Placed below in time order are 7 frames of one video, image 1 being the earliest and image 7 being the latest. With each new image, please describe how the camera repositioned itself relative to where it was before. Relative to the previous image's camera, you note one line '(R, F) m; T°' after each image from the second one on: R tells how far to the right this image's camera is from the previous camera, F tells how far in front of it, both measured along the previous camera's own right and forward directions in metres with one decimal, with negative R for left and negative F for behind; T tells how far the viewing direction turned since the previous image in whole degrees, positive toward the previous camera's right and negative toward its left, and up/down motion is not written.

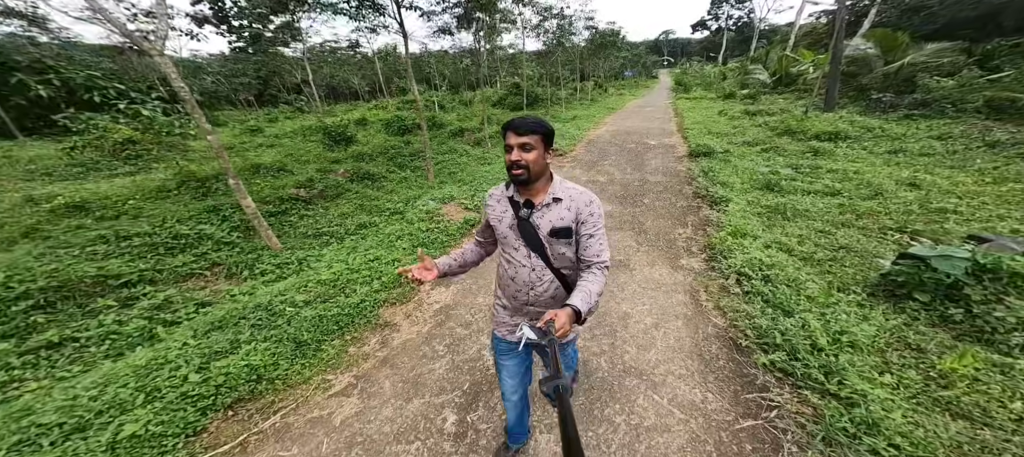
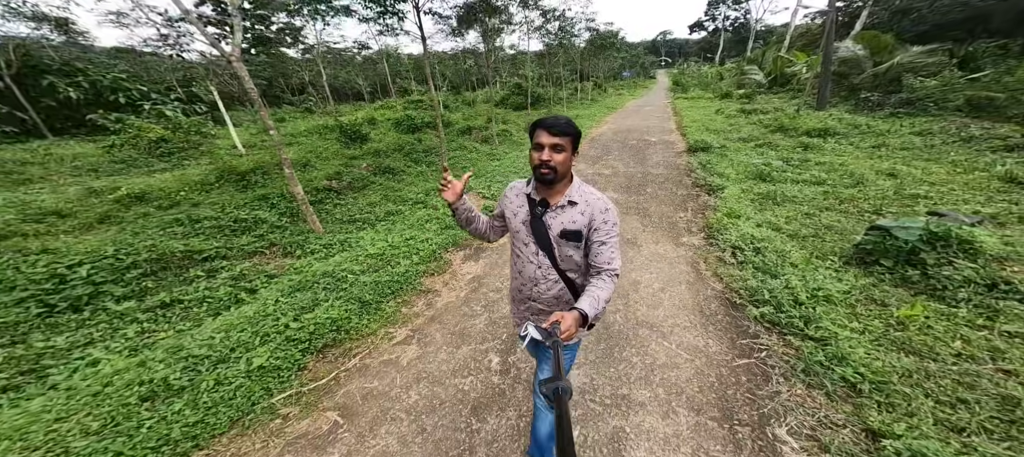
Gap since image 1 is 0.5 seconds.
(-0.3, -0.5) m; 0°
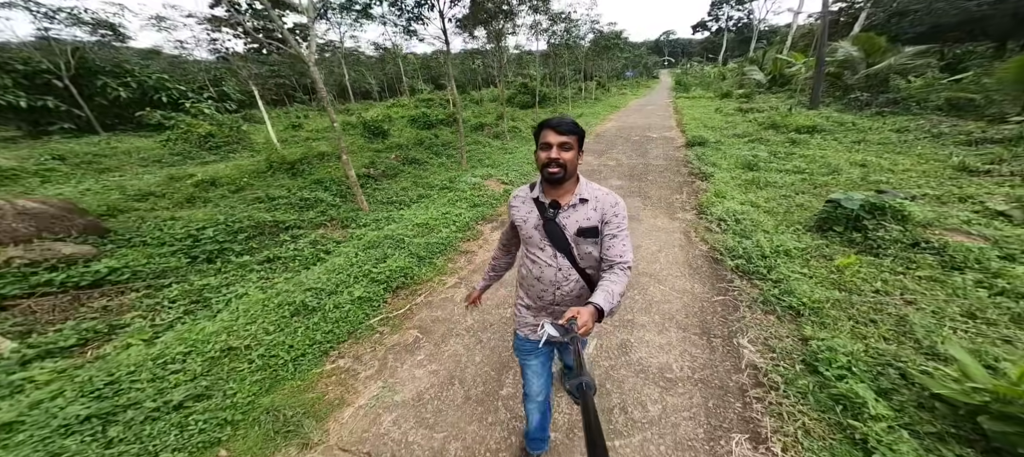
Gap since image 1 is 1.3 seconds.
(-0.3, -0.8) m; 0°
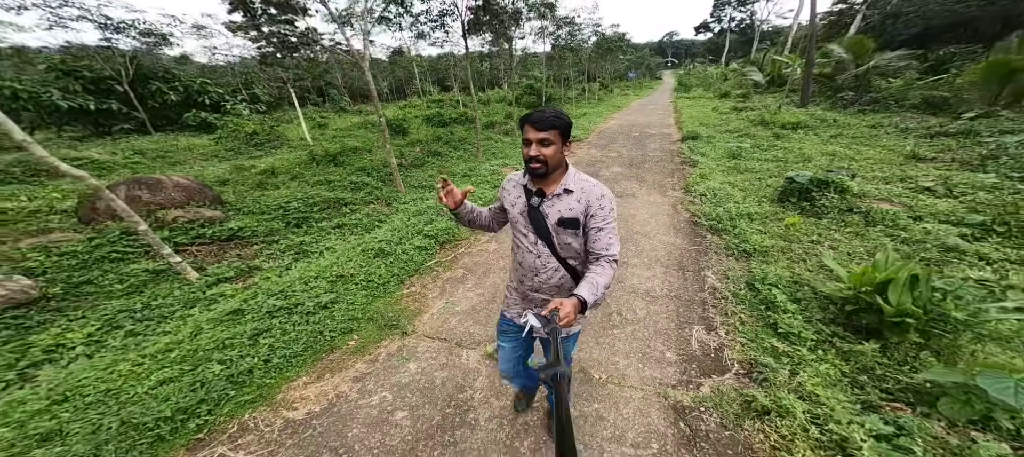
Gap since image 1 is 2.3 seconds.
(-0.3, -1.0) m; -1°
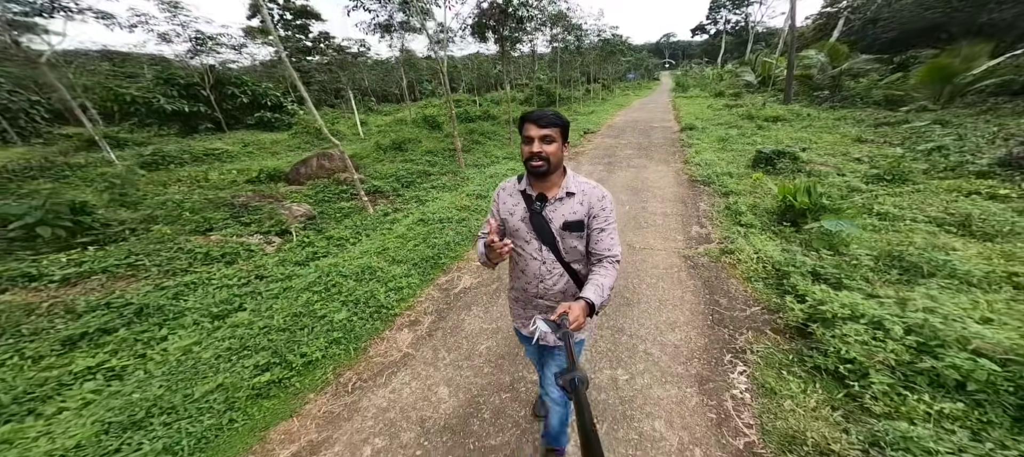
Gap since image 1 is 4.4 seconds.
(-1.2, -2.0) m; 0°
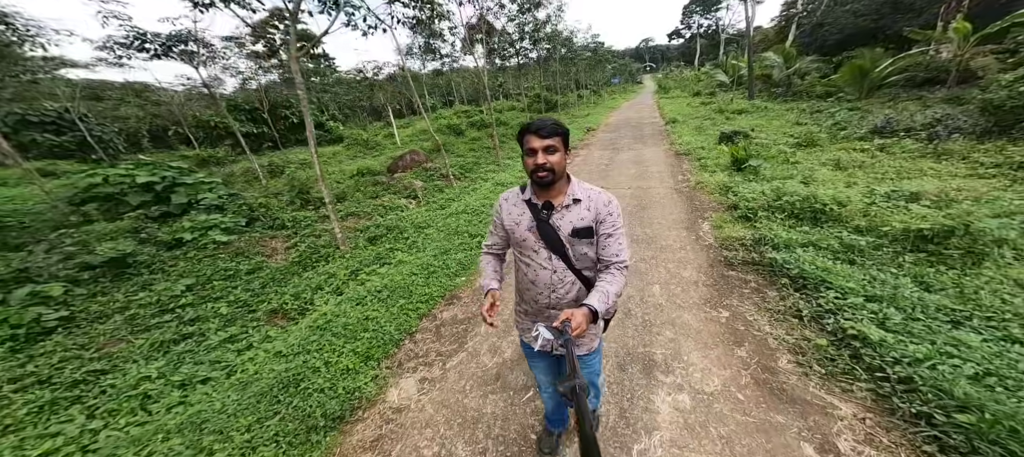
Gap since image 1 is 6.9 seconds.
(-1.5, -2.7) m; +1°
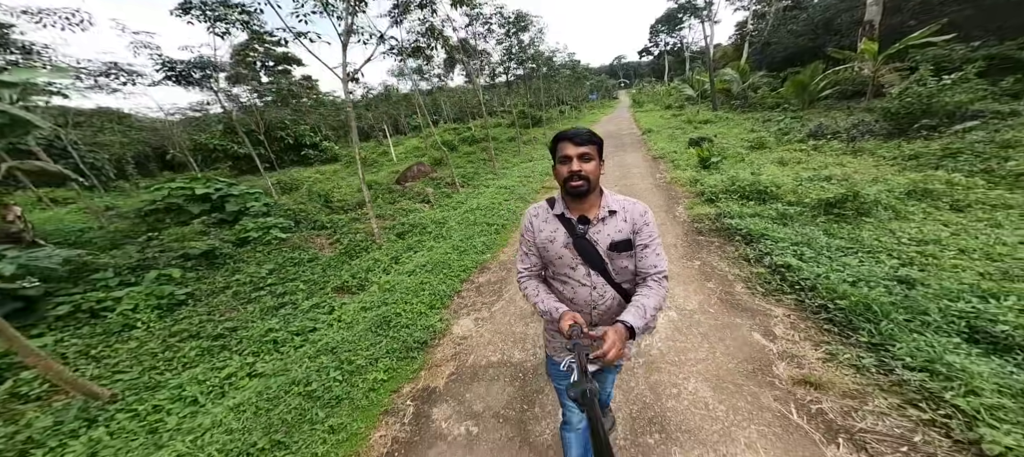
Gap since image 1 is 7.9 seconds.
(-0.6, -1.1) m; +3°
